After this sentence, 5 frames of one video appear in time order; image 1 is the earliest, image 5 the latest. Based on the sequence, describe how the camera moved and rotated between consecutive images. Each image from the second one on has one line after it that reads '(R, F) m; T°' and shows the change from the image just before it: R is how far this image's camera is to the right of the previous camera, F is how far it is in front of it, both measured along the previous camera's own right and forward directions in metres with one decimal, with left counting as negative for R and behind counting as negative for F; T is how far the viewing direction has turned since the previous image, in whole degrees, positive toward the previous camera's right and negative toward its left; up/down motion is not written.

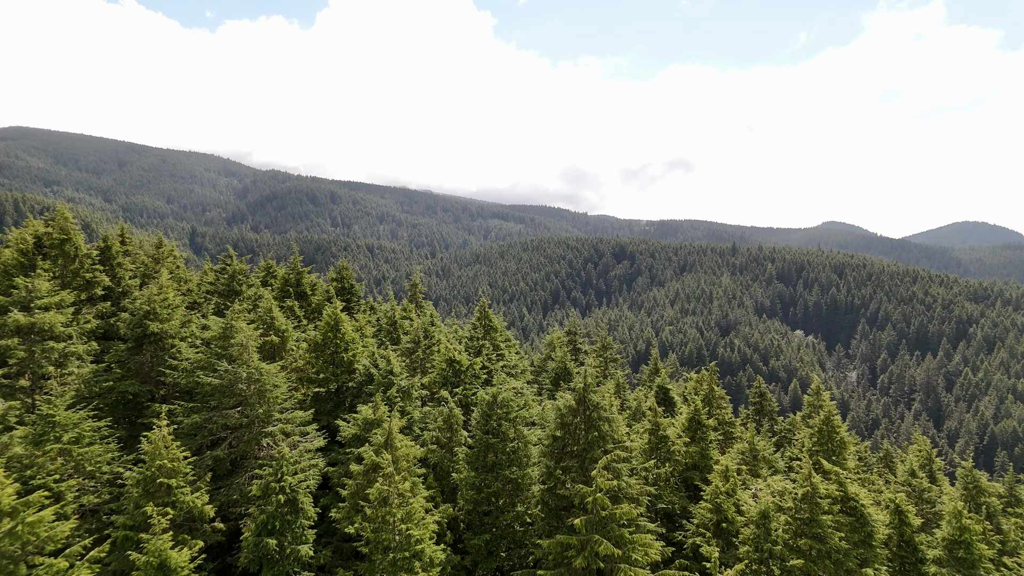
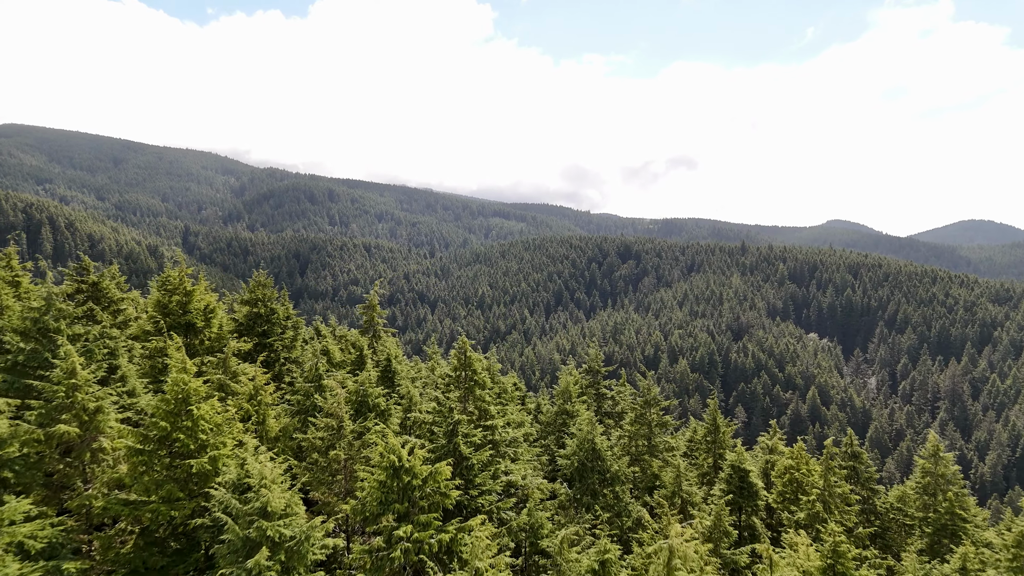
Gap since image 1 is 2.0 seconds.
(+0.1, +6.8) m; 0°
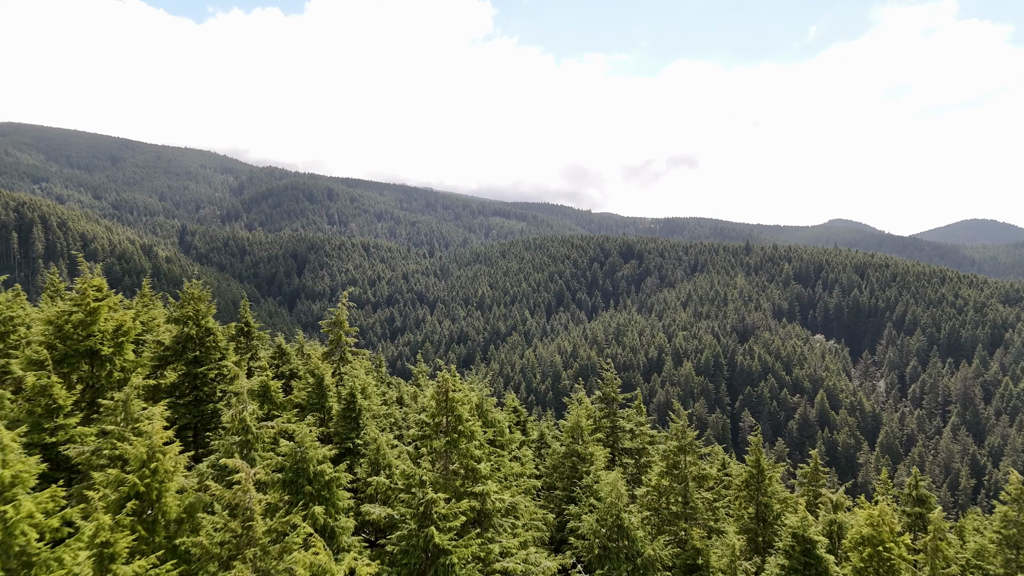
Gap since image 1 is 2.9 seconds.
(+0.1, +3.0) m; 0°
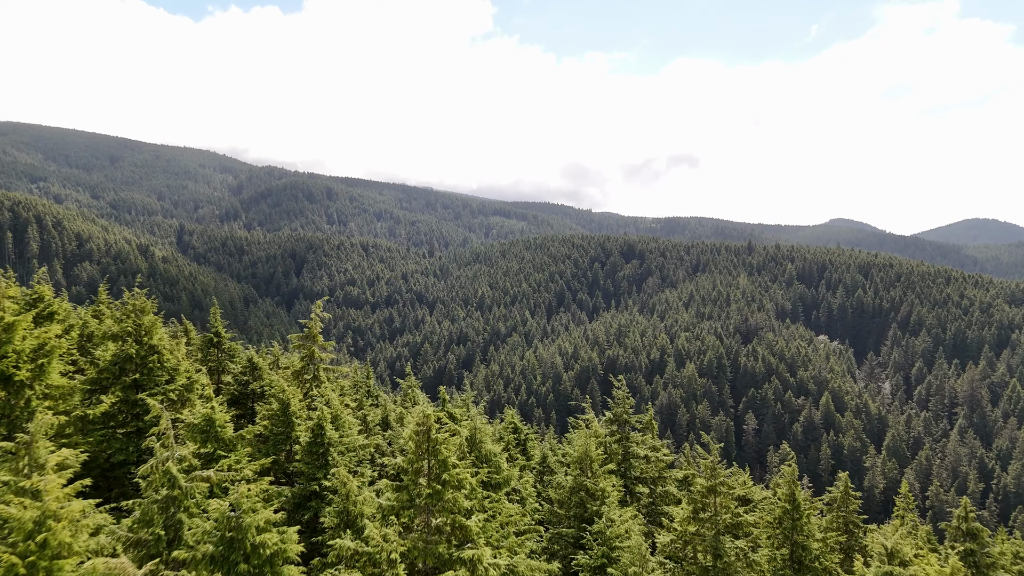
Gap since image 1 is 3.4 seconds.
(0.0, +1.7) m; 0°
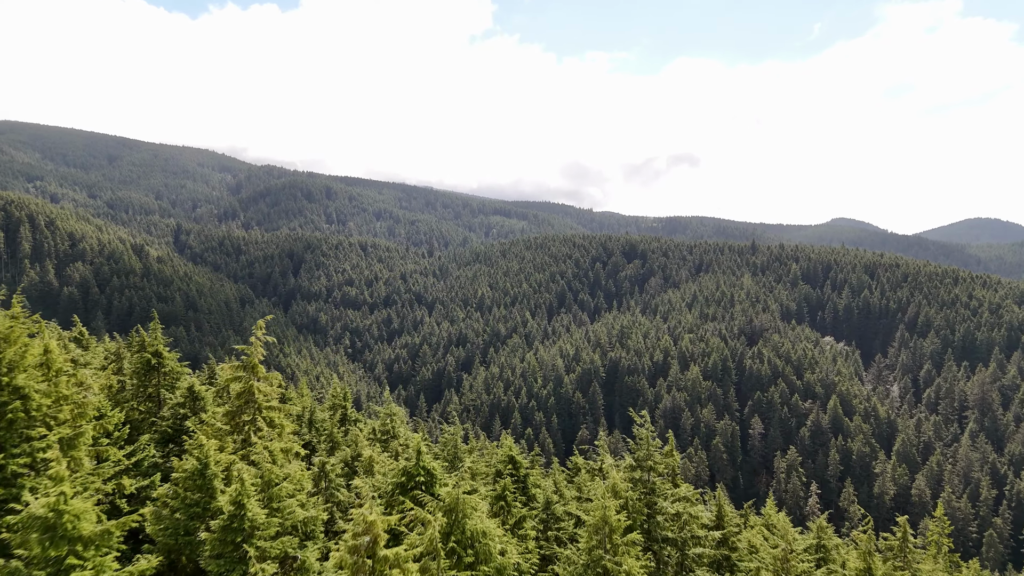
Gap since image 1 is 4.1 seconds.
(+0.1, +2.5) m; 0°
